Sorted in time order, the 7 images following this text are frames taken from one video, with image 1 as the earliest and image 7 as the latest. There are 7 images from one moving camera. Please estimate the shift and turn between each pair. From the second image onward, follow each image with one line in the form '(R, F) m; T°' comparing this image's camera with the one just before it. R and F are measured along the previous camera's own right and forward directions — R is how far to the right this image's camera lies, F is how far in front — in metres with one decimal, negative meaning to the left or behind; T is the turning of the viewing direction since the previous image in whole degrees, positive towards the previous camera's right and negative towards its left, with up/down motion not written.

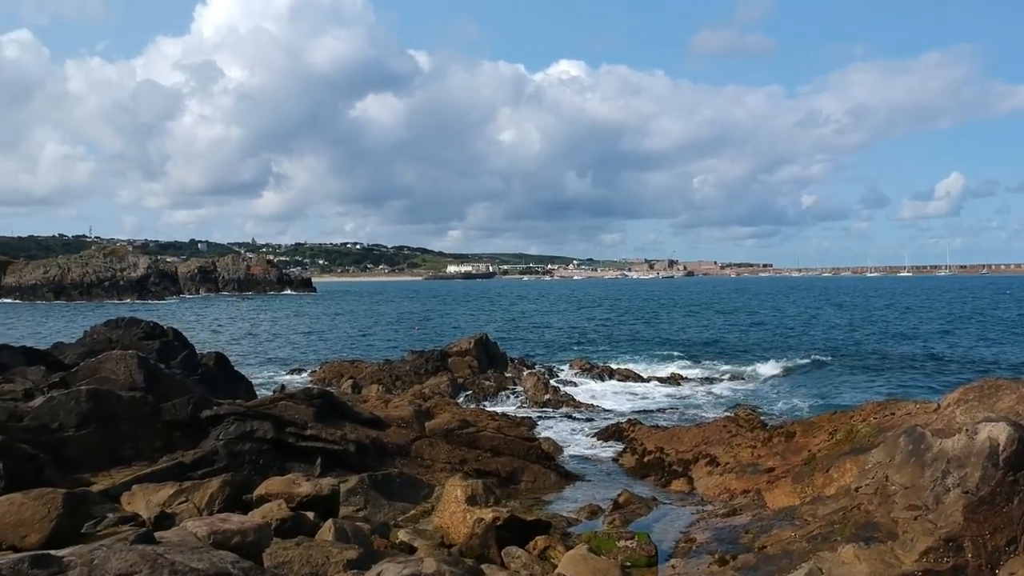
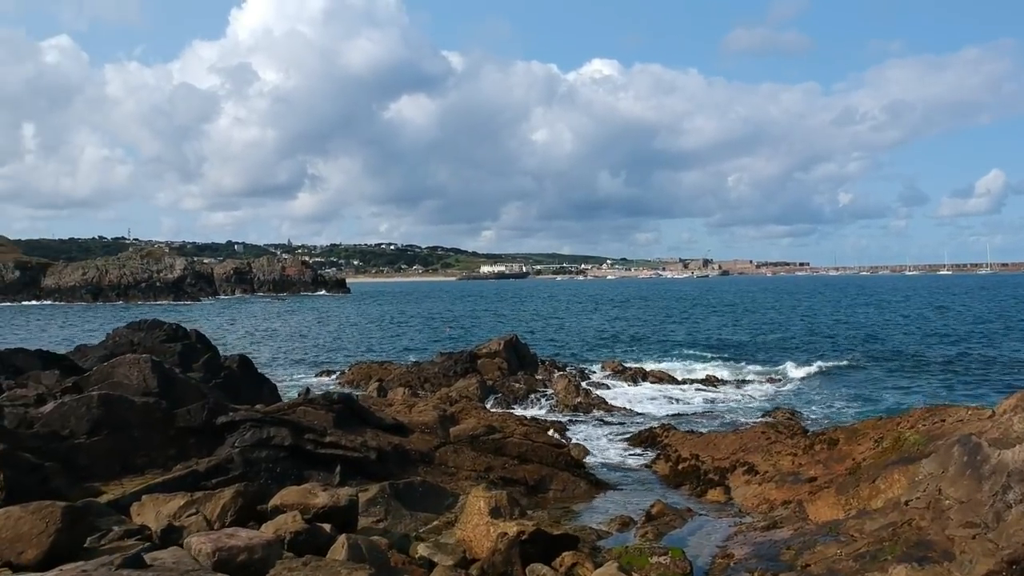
(+0.1, +0.7) m; -2°
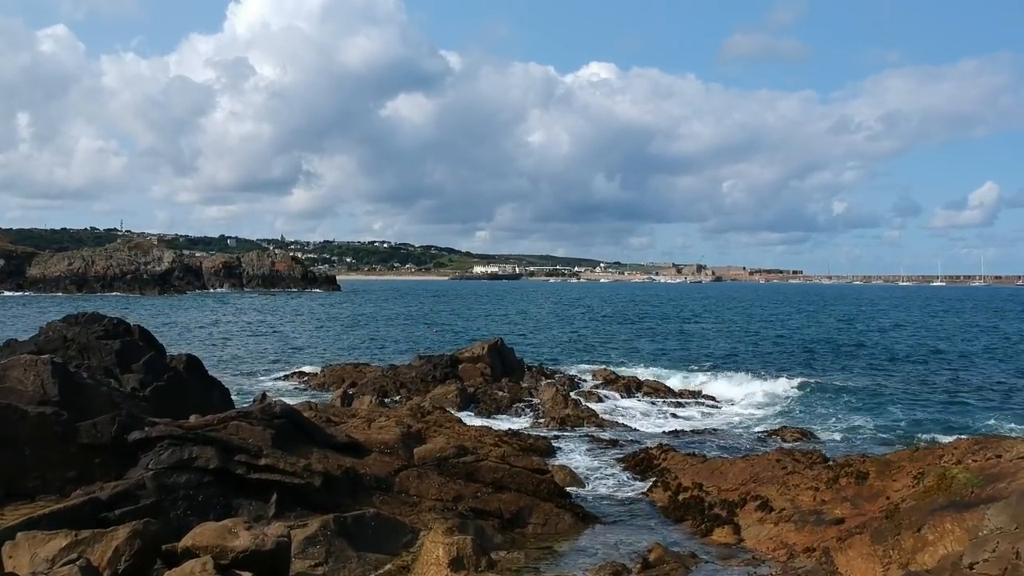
(+0.3, +2.5) m; +1°
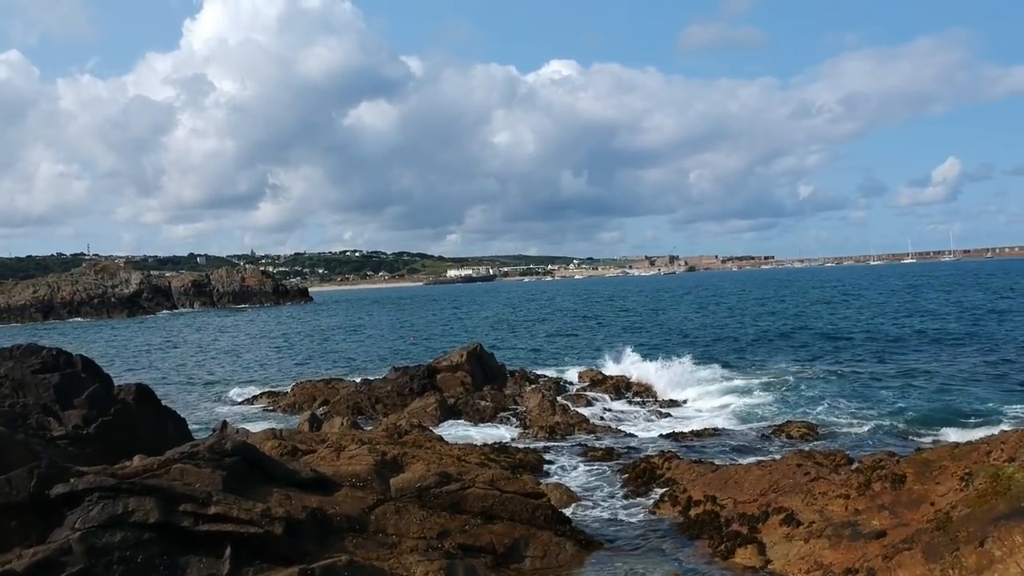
(-0.1, +1.8) m; +2°
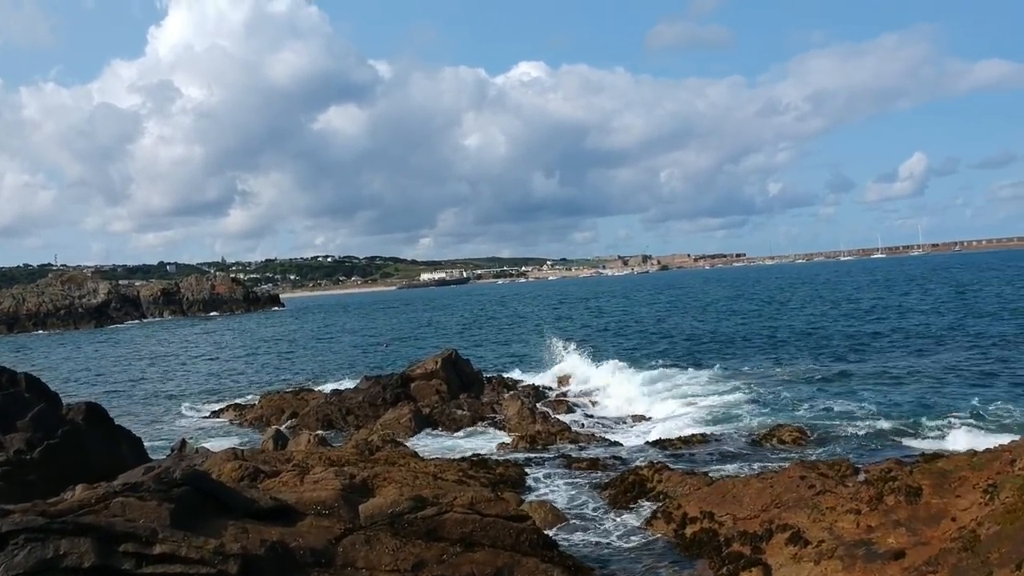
(-0.1, +1.1) m; +2°
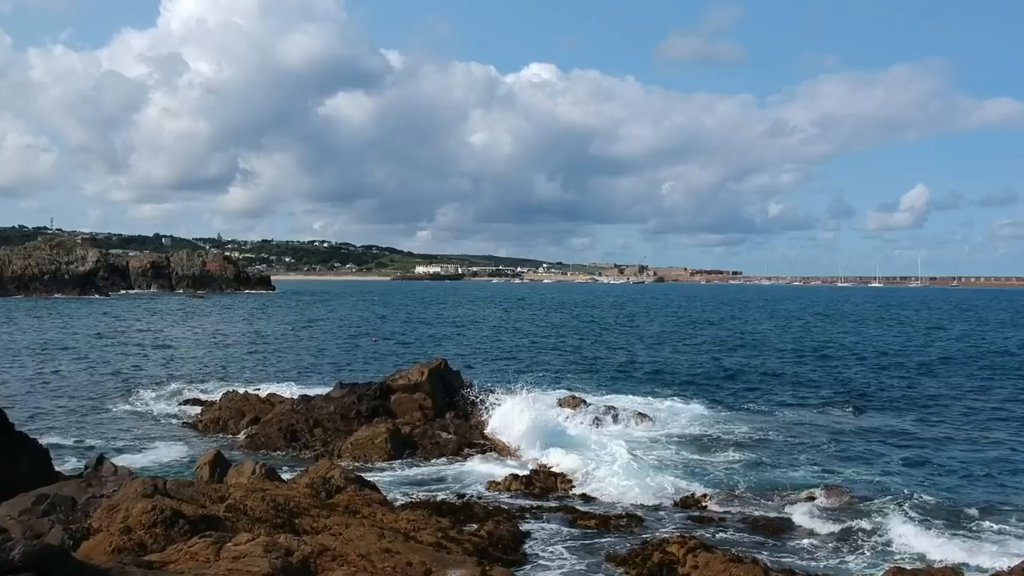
(-0.3, +3.6) m; 0°
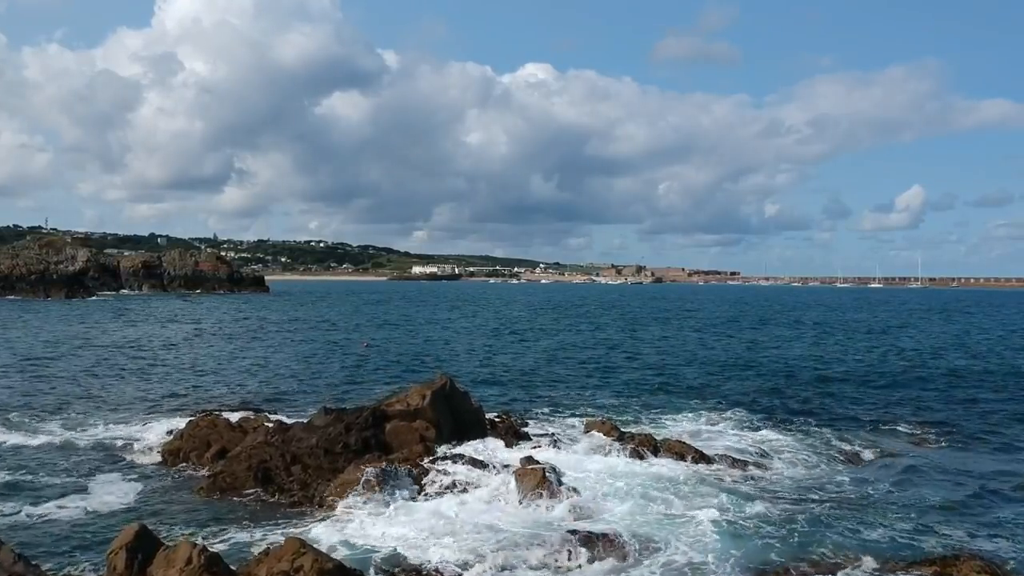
(-0.7, +4.3) m; 0°
